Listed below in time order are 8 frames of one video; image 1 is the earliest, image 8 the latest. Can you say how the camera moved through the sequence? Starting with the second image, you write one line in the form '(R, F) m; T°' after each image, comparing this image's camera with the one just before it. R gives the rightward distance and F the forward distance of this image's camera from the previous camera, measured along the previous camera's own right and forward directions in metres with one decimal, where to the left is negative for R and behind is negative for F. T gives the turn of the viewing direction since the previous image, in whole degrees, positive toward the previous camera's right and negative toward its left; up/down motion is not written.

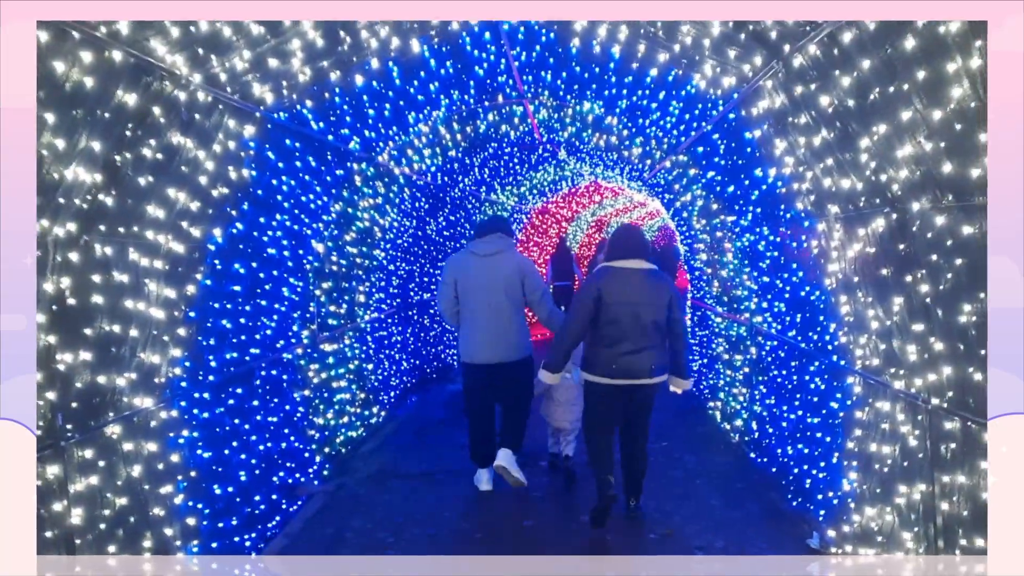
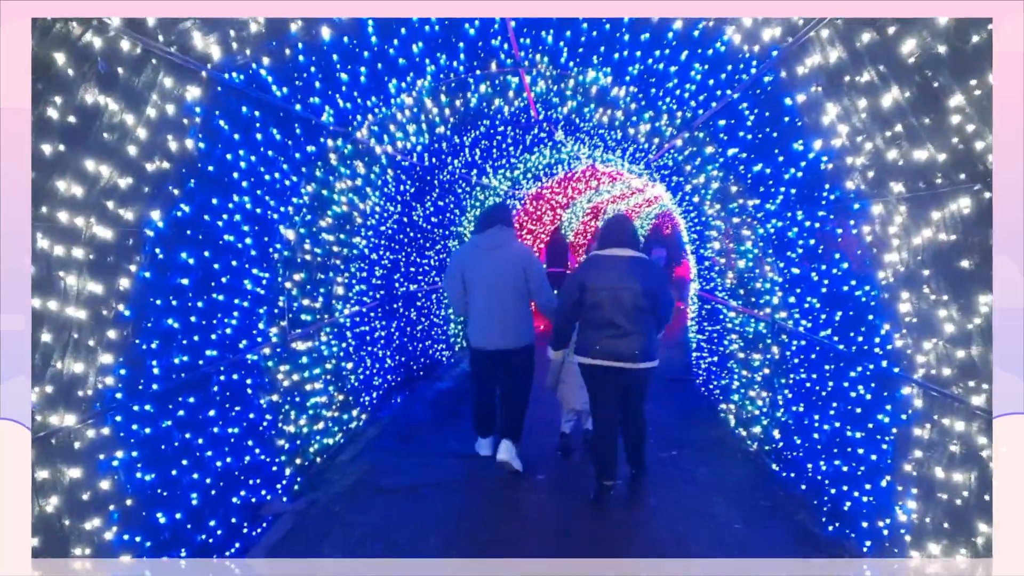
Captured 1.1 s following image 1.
(0.0, +0.6) m; +1°
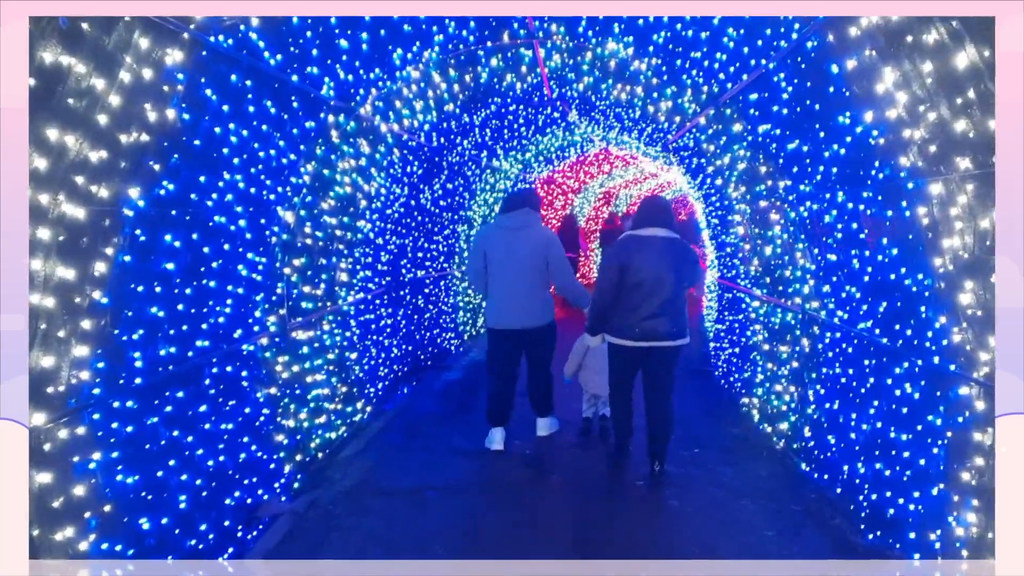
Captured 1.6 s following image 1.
(0.0, +0.3) m; -1°
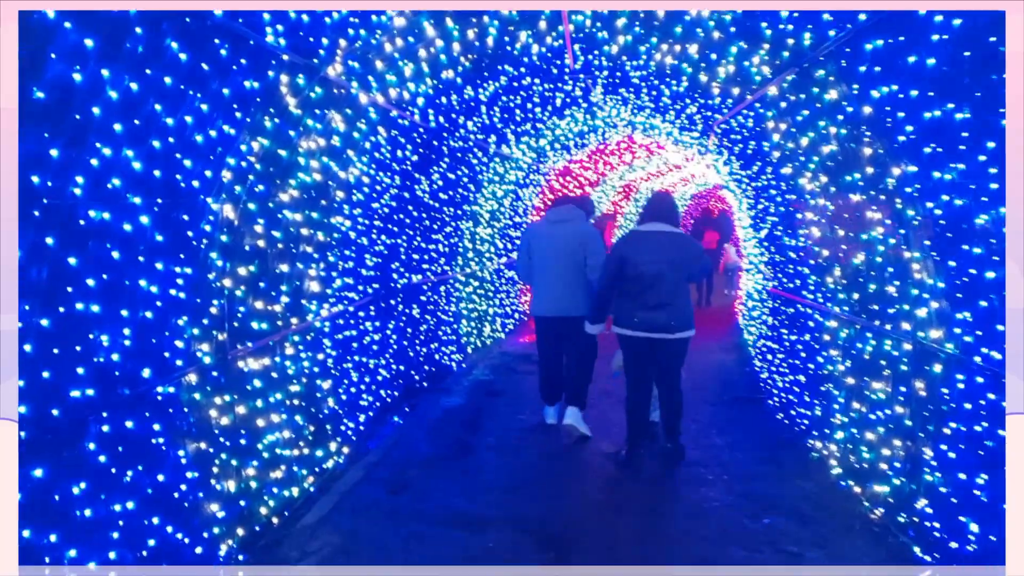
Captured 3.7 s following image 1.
(0.0, +1.1) m; -1°
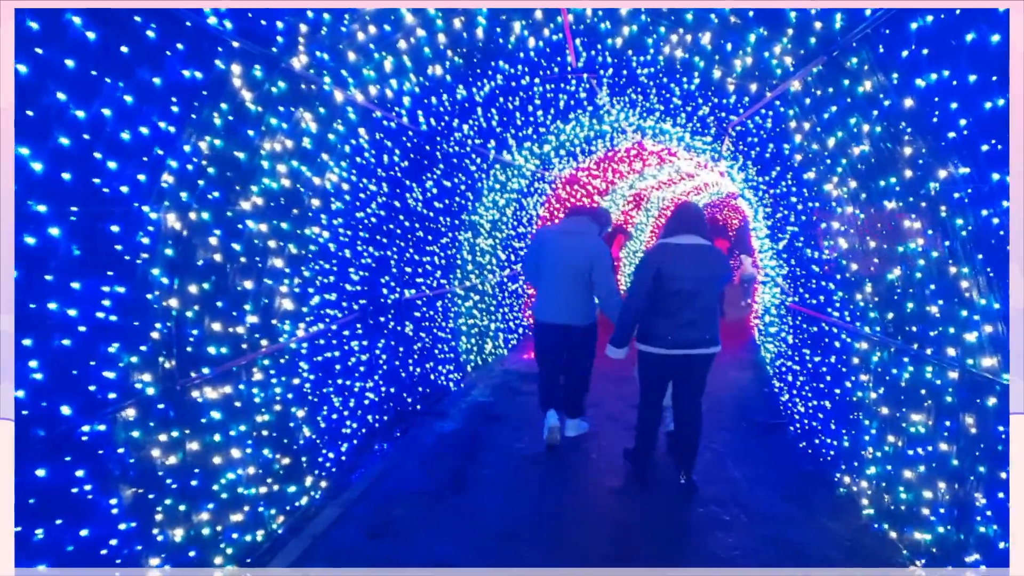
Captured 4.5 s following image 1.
(+0.1, +0.4) m; -1°
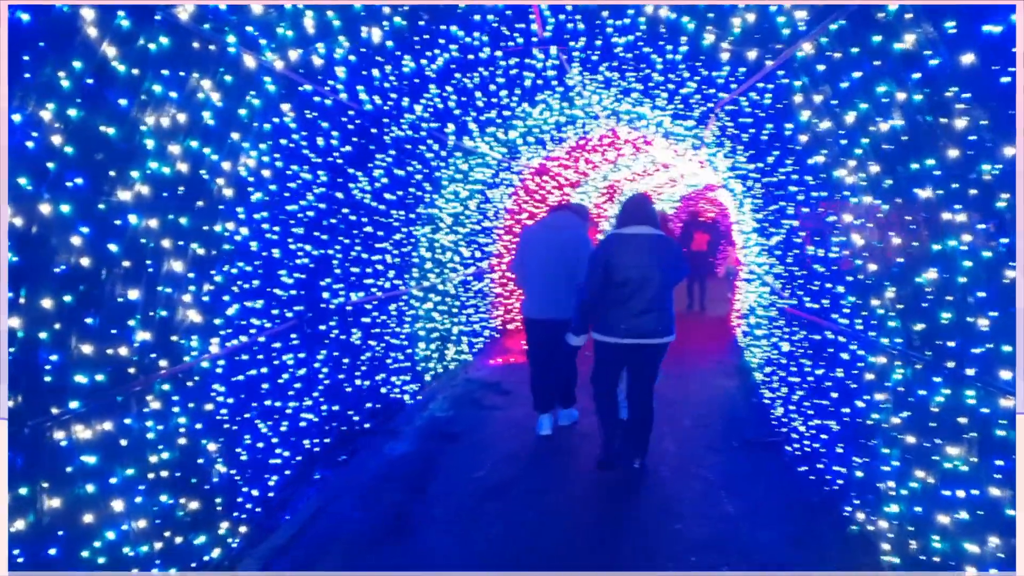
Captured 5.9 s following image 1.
(+0.1, +0.6) m; +2°
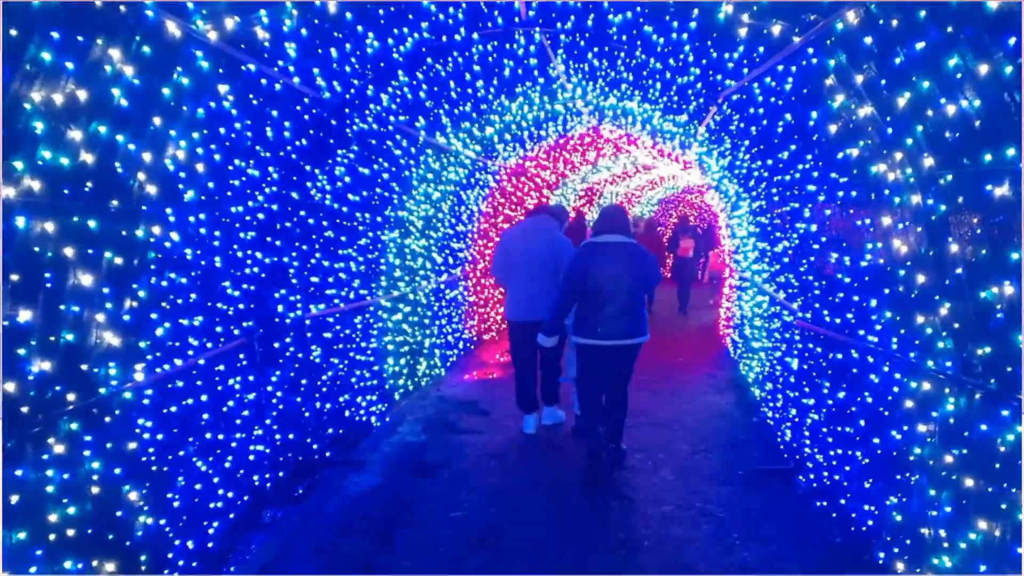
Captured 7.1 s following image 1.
(0.0, +0.5) m; +2°
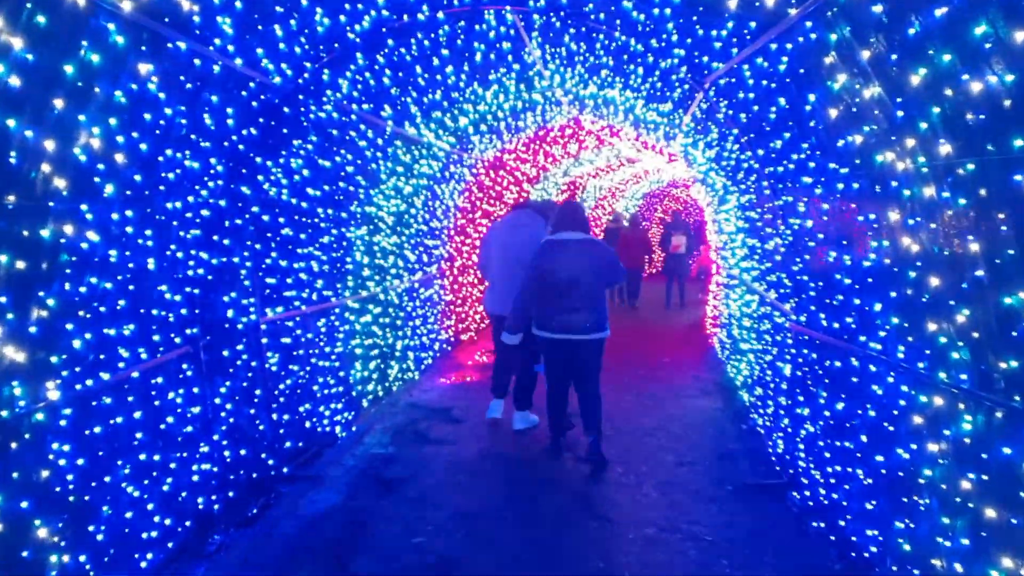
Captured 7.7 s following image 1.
(+0.1, +0.3) m; +1°
